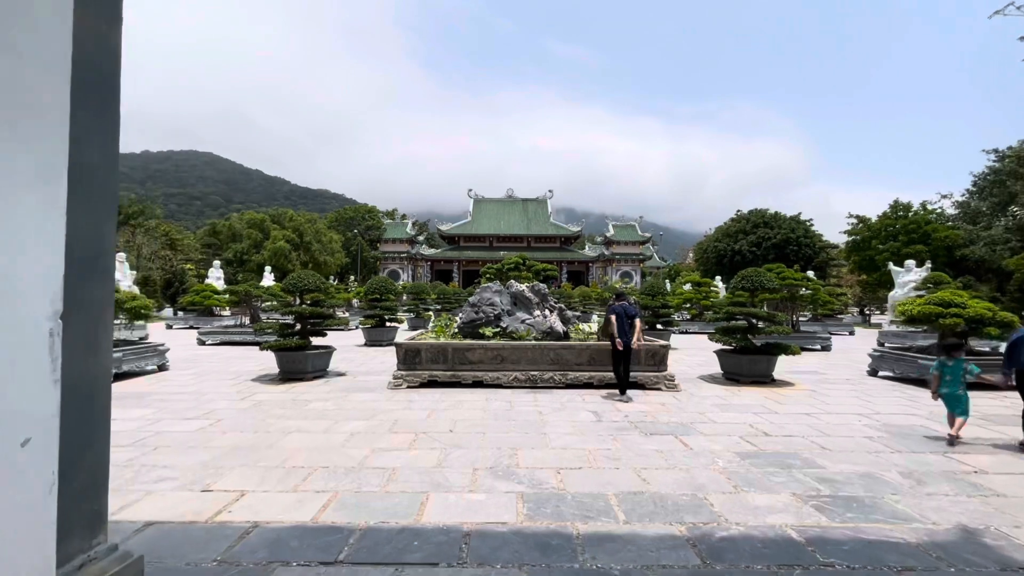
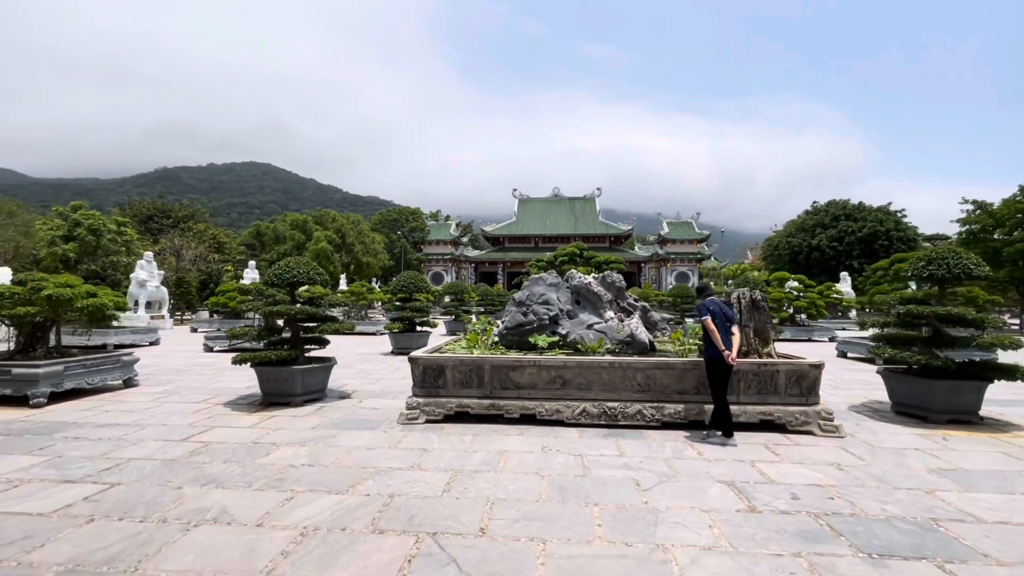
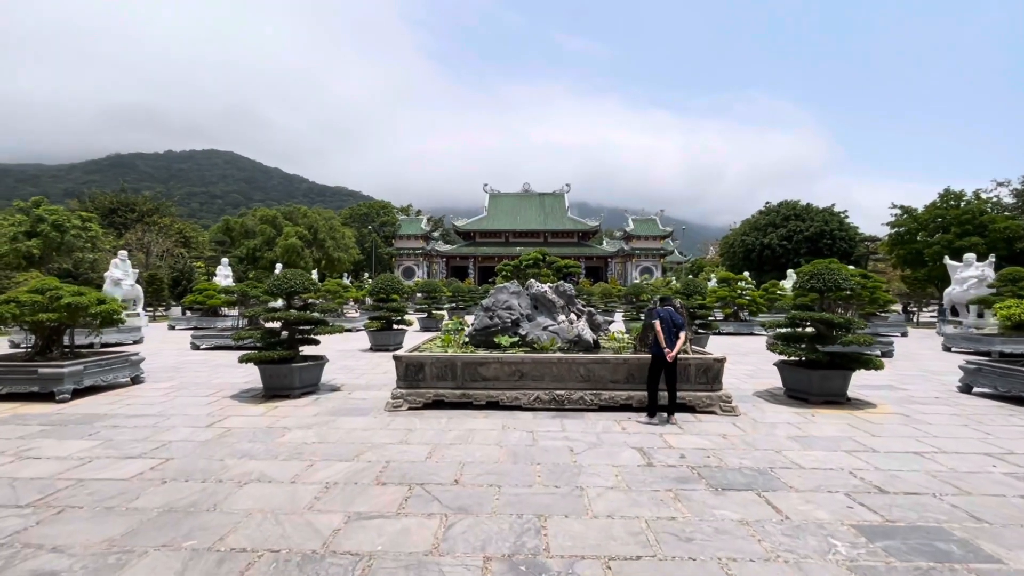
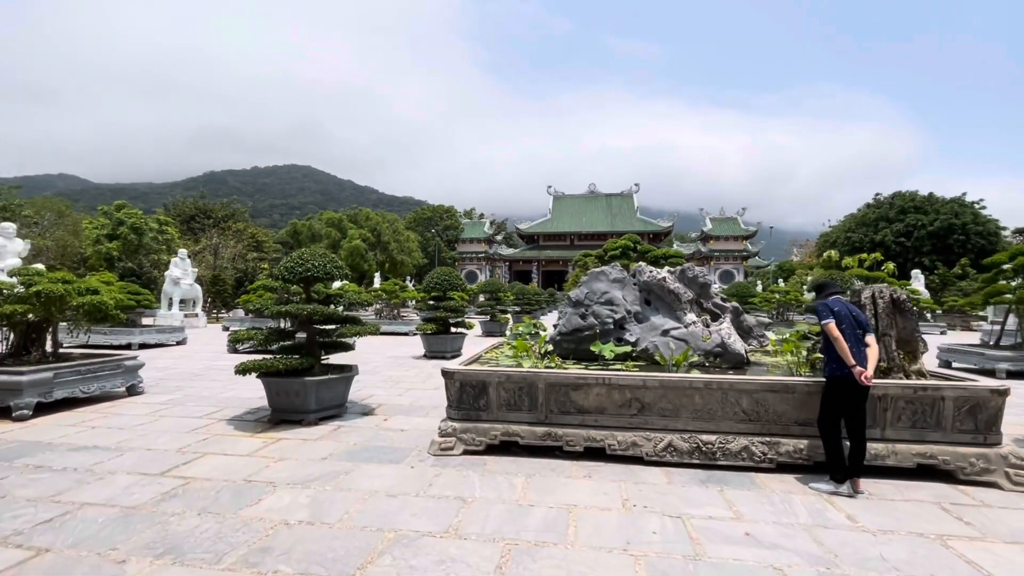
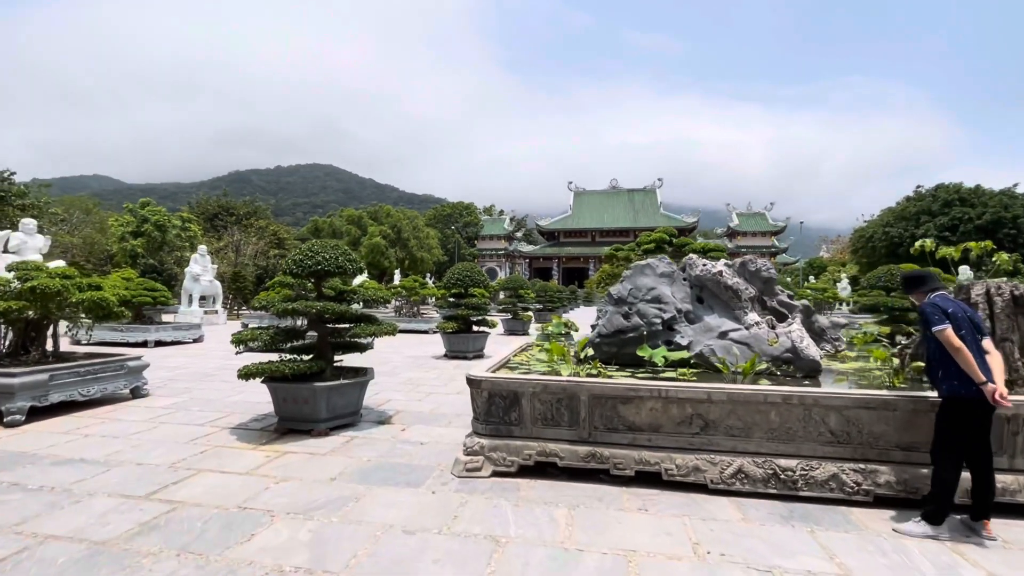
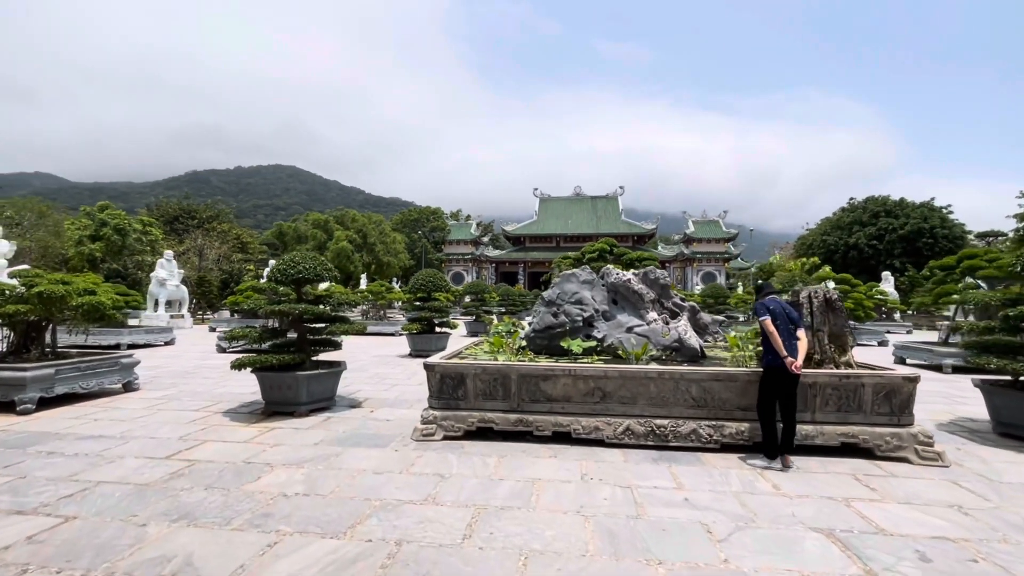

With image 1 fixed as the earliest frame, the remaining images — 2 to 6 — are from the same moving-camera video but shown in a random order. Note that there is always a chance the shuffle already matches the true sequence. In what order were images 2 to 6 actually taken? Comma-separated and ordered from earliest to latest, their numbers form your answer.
3, 2, 6, 4, 5
